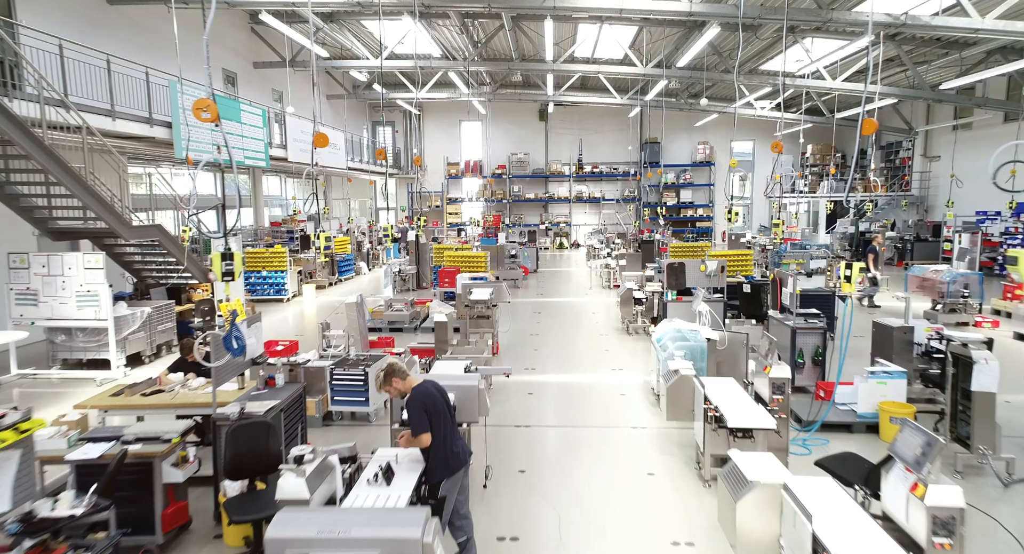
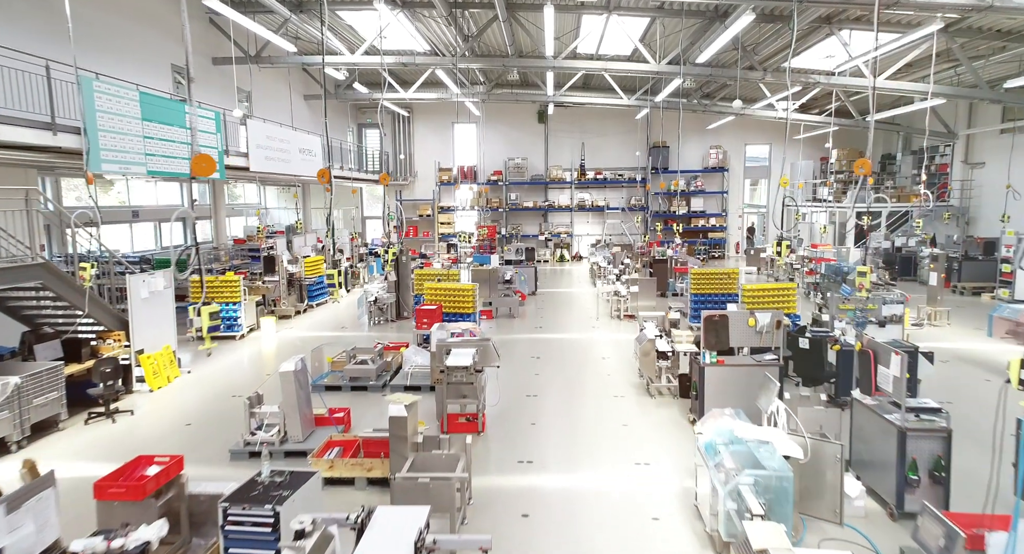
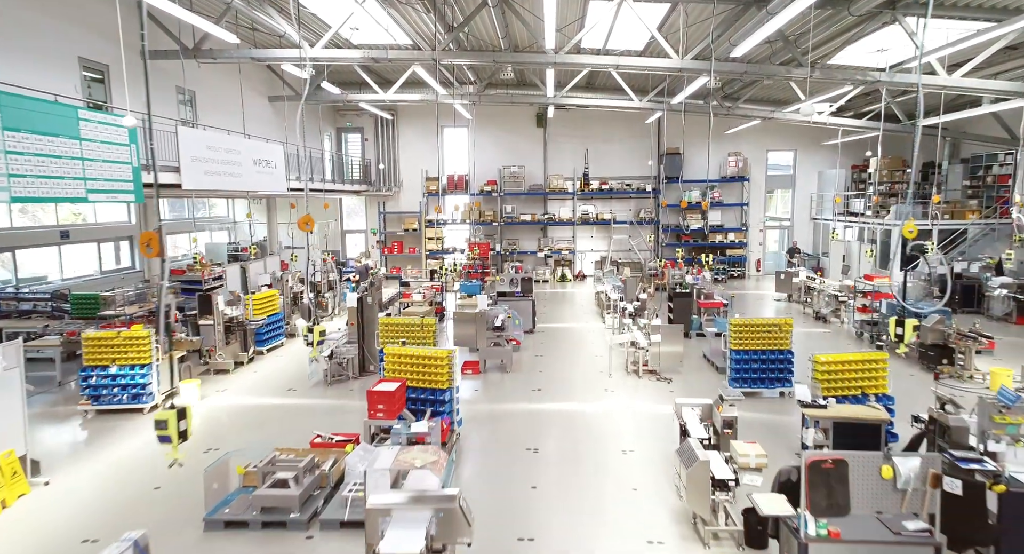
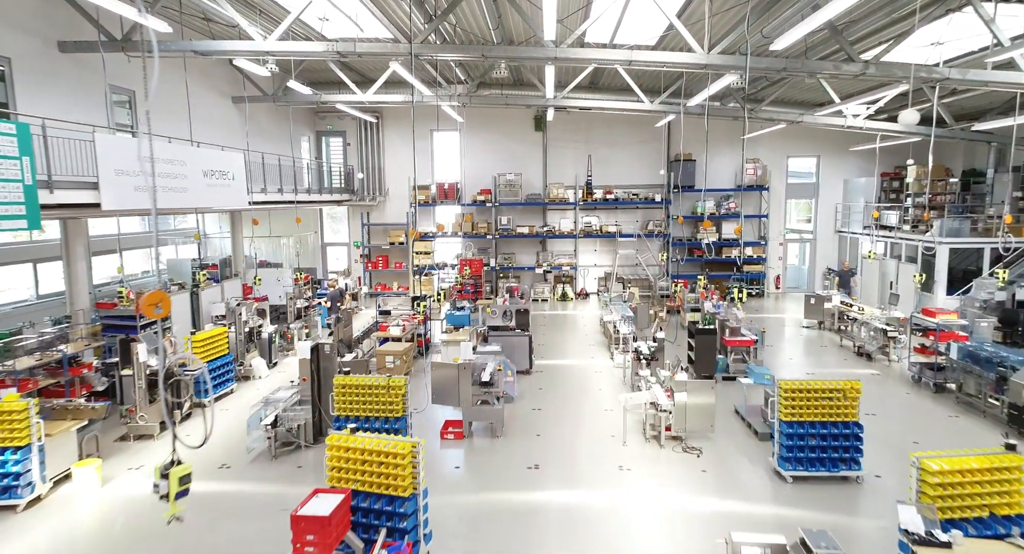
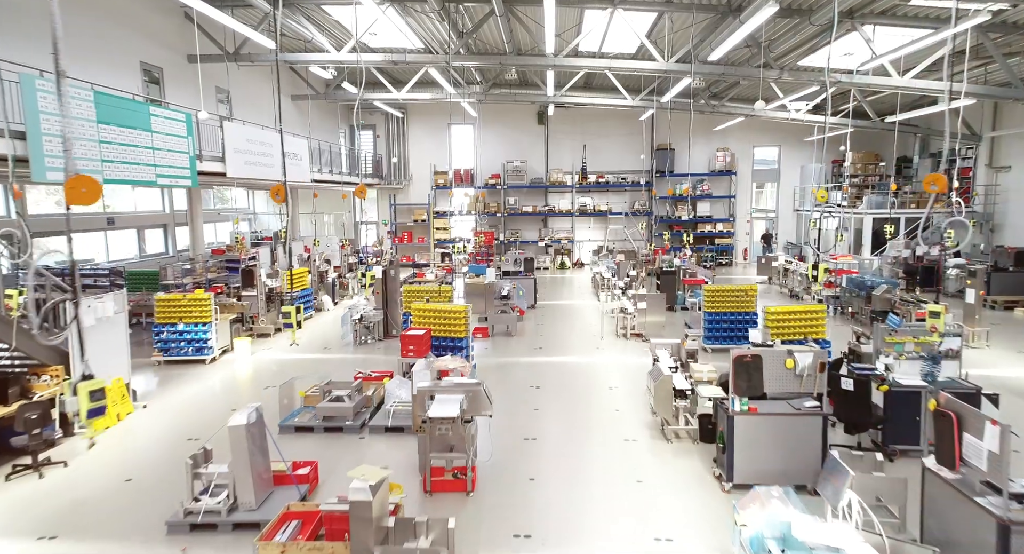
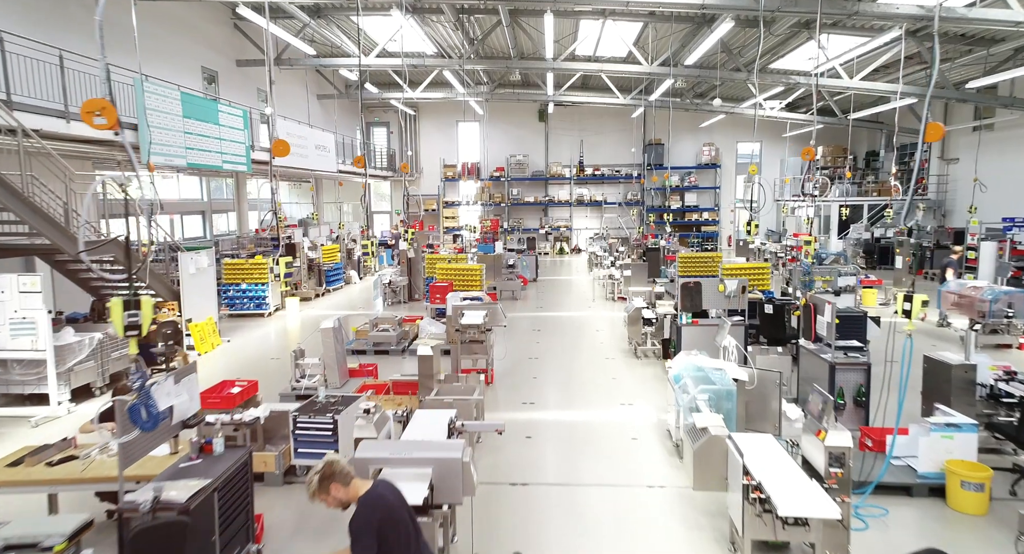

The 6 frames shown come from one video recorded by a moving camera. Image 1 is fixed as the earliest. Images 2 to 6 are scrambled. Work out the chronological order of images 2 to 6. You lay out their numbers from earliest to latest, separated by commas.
6, 2, 5, 3, 4
